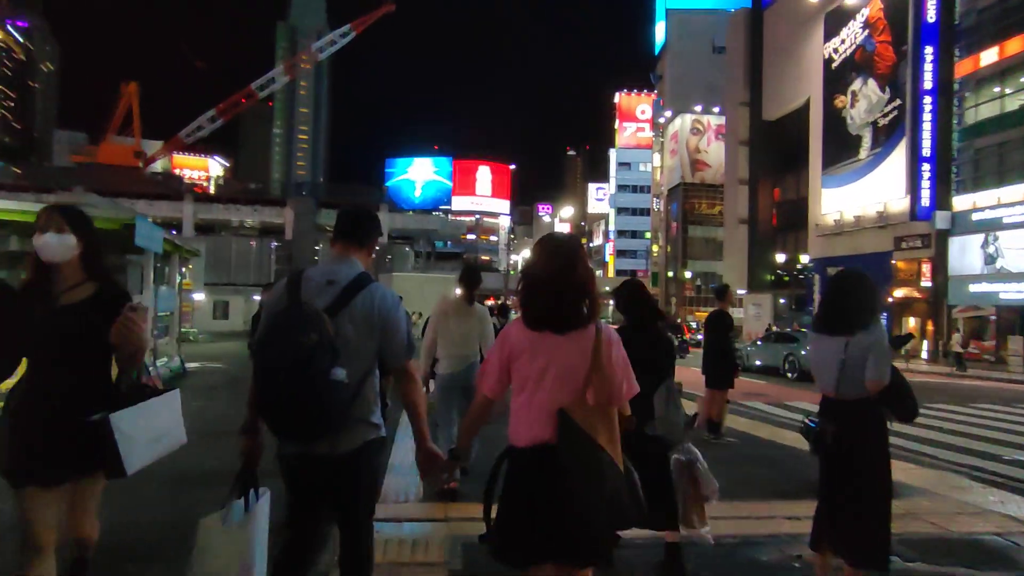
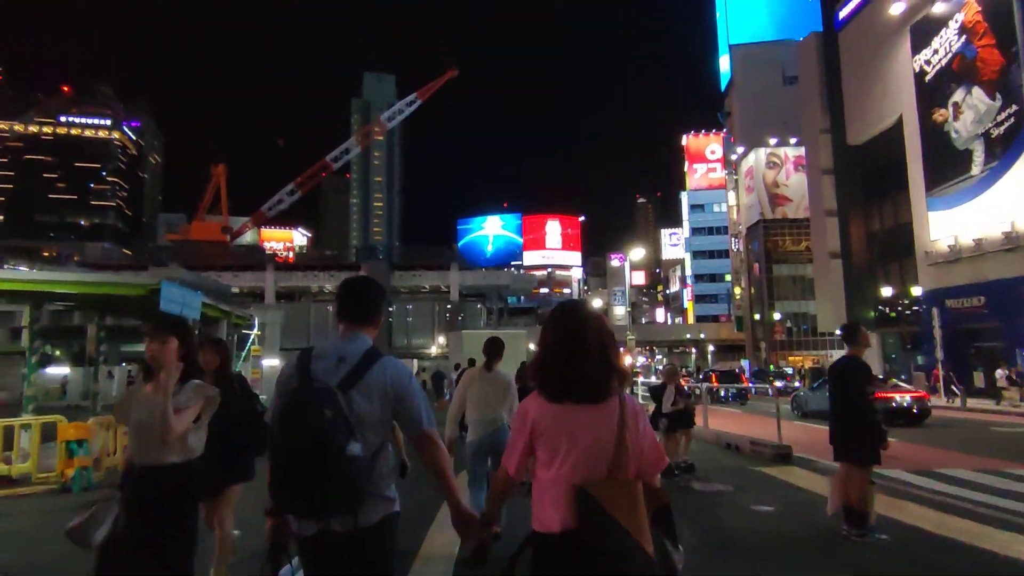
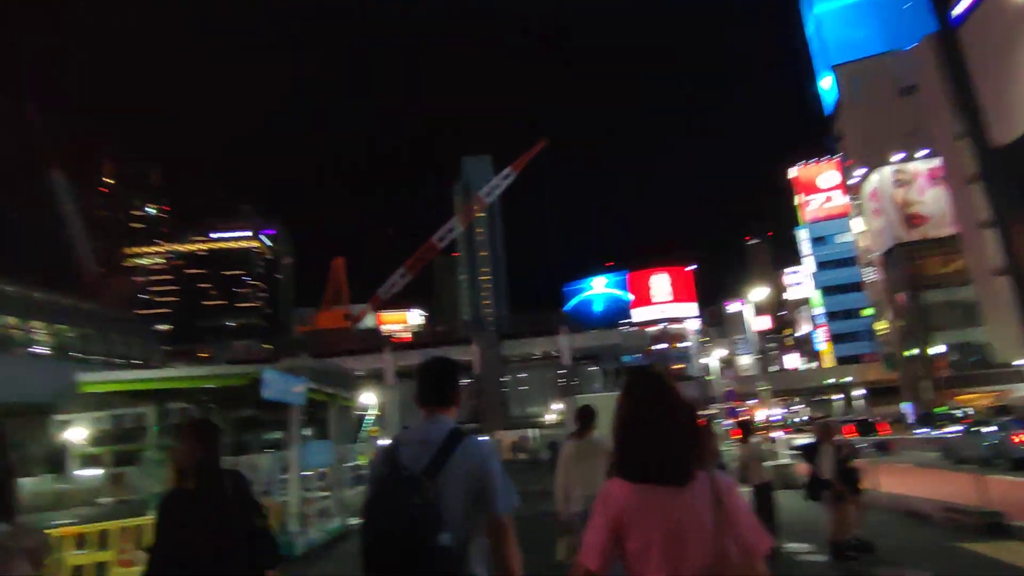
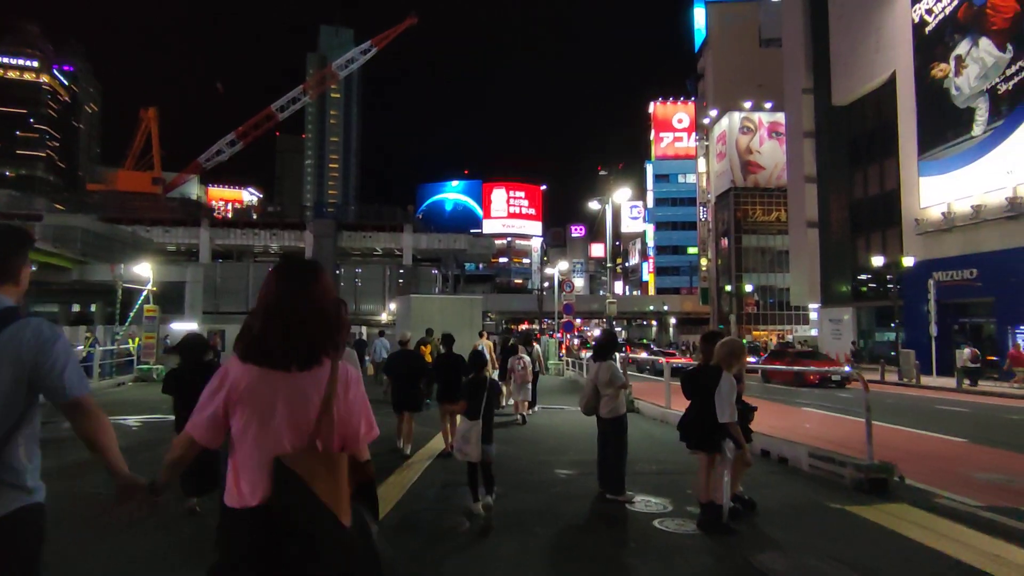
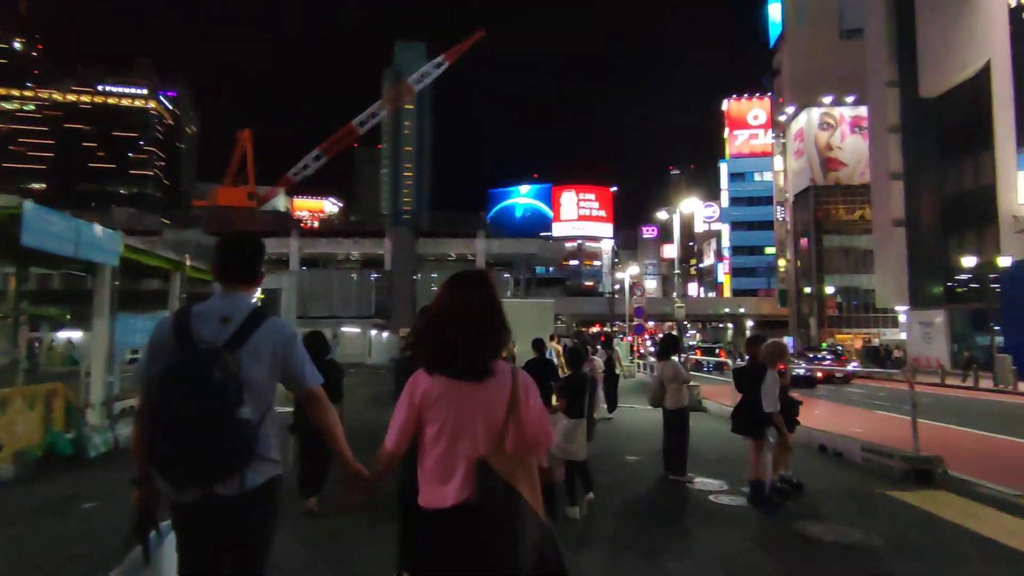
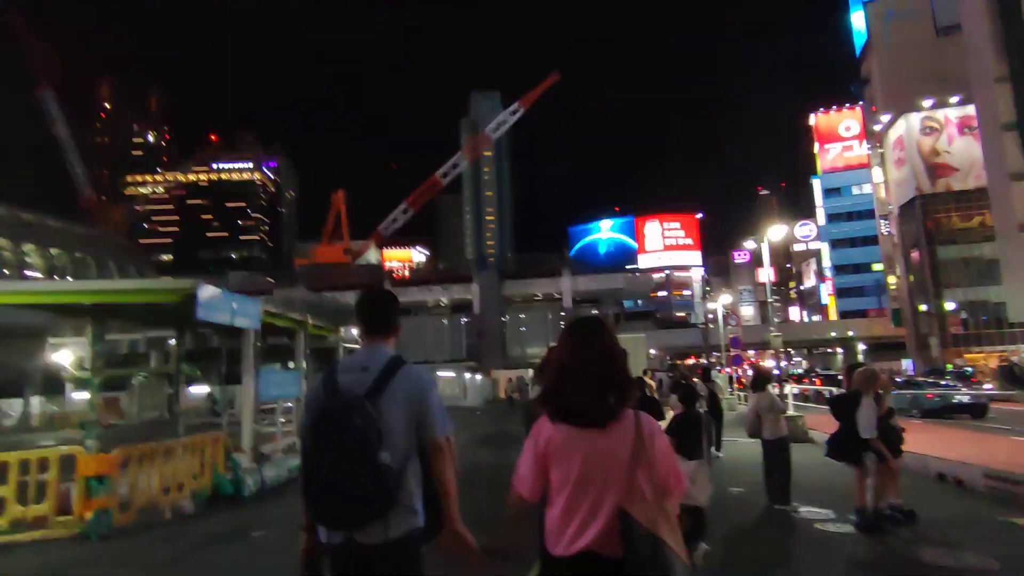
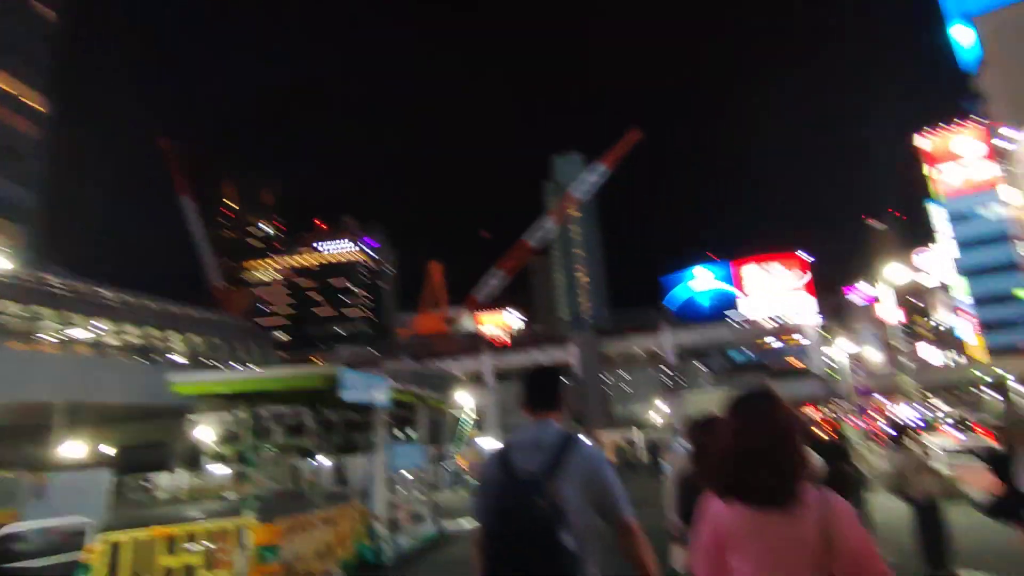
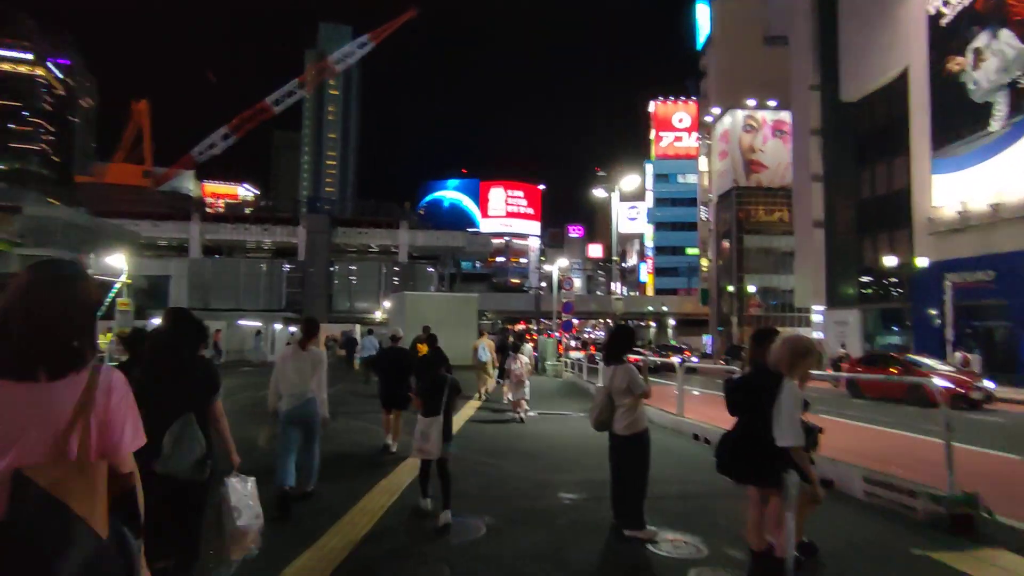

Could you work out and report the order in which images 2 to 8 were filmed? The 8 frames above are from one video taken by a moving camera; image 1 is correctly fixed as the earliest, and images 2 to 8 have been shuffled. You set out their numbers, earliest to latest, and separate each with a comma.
2, 3, 7, 6, 5, 4, 8
